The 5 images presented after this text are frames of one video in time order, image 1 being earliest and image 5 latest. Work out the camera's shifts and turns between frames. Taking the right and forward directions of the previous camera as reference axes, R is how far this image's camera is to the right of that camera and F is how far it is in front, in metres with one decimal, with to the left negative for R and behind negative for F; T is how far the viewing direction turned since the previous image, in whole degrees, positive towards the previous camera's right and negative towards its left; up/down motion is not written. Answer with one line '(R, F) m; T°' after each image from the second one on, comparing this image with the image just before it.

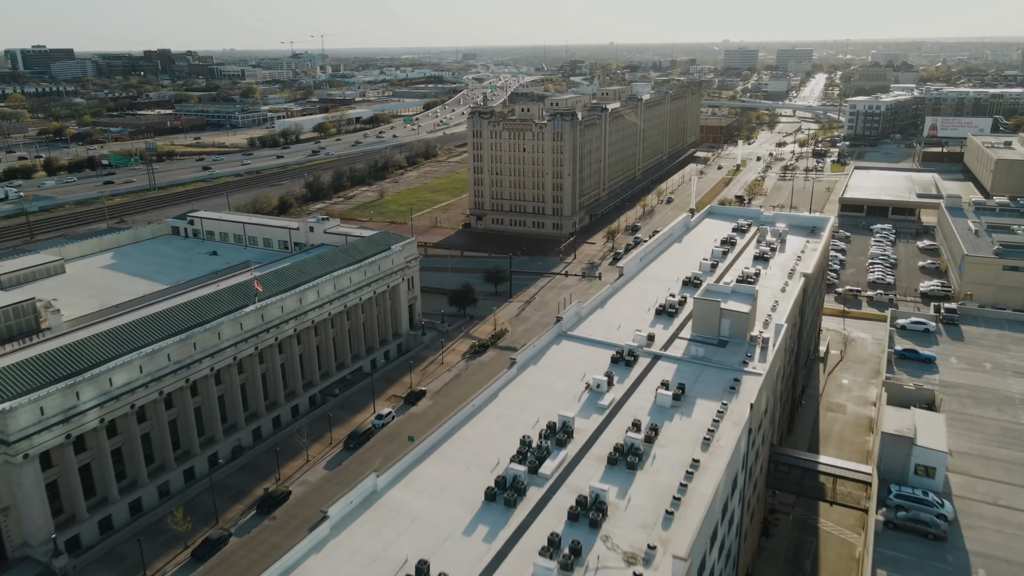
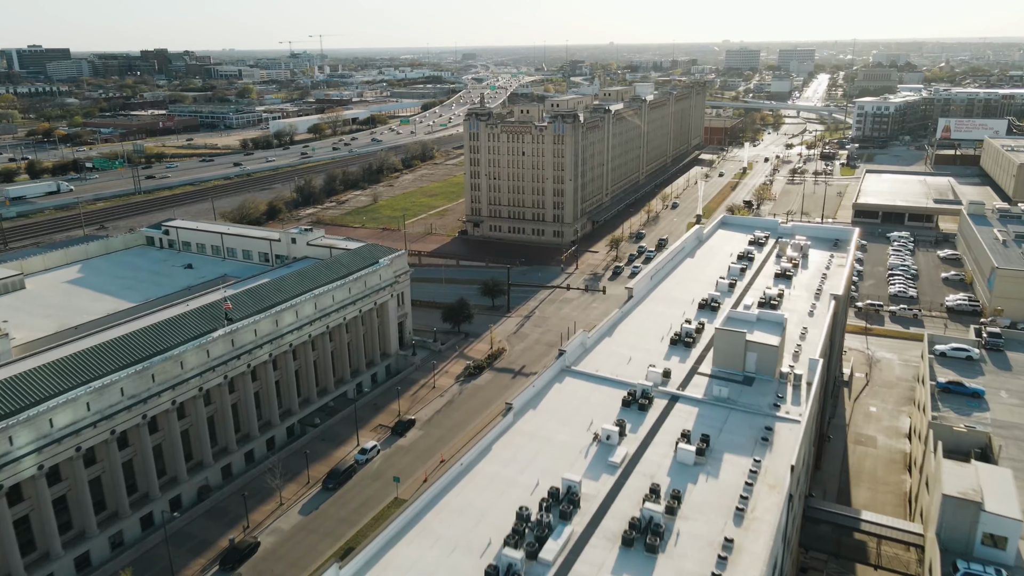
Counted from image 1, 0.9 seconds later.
(+0.2, +5.5) m; 0°
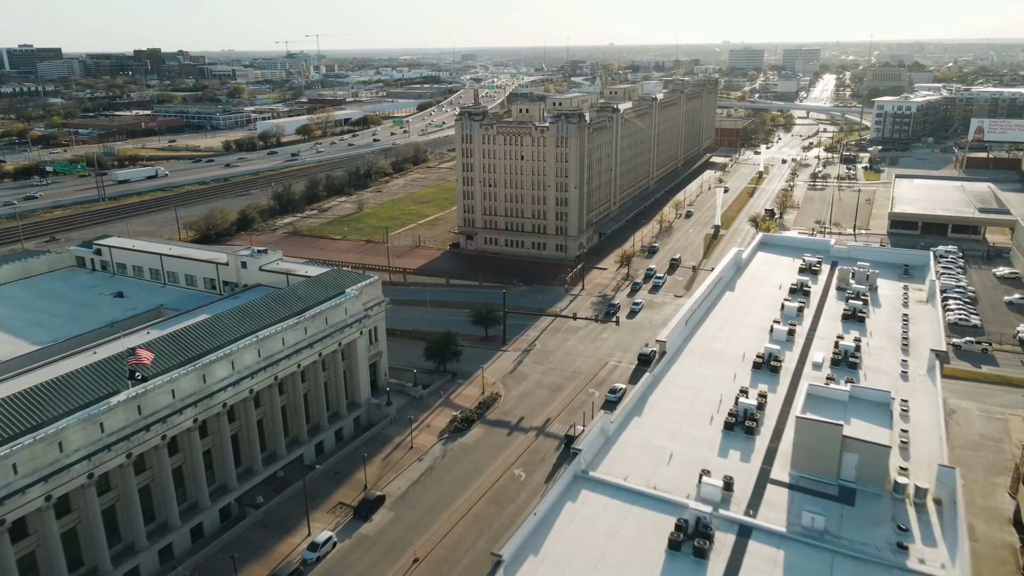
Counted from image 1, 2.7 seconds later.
(+0.3, +12.1) m; 0°
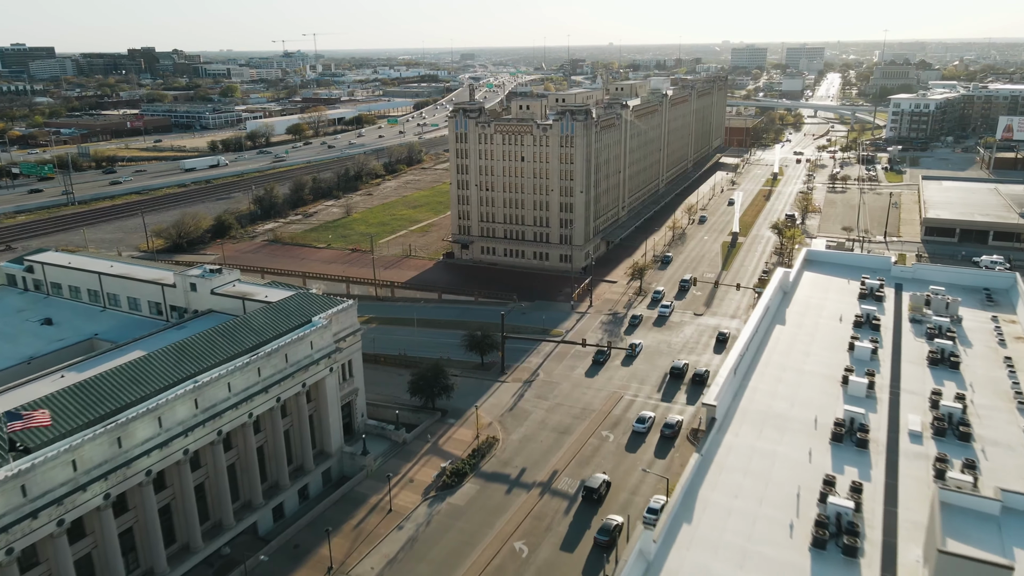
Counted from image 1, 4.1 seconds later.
(0.0, +9.1) m; 0°
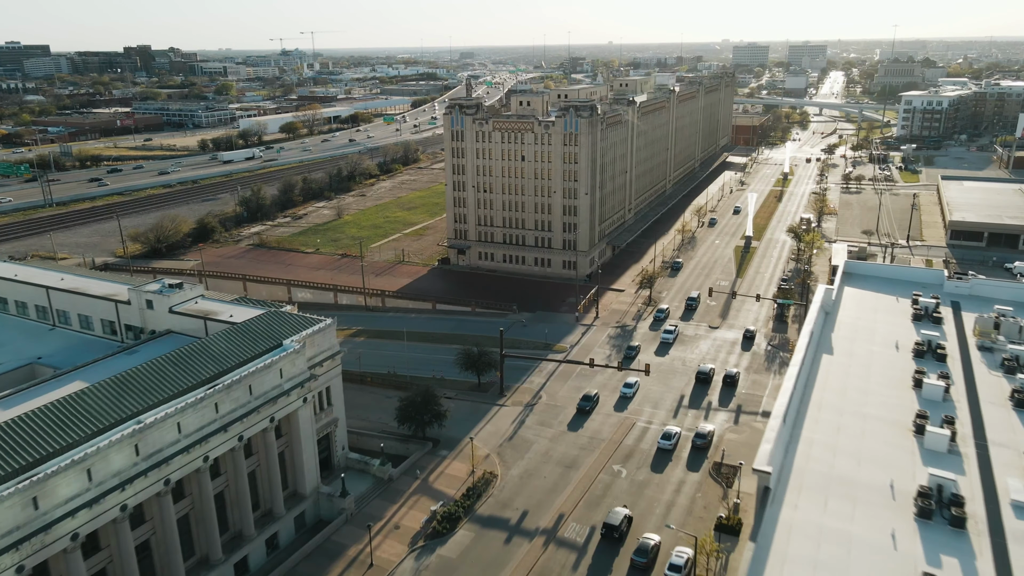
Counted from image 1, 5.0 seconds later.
(0.0, +5.9) m; 0°
